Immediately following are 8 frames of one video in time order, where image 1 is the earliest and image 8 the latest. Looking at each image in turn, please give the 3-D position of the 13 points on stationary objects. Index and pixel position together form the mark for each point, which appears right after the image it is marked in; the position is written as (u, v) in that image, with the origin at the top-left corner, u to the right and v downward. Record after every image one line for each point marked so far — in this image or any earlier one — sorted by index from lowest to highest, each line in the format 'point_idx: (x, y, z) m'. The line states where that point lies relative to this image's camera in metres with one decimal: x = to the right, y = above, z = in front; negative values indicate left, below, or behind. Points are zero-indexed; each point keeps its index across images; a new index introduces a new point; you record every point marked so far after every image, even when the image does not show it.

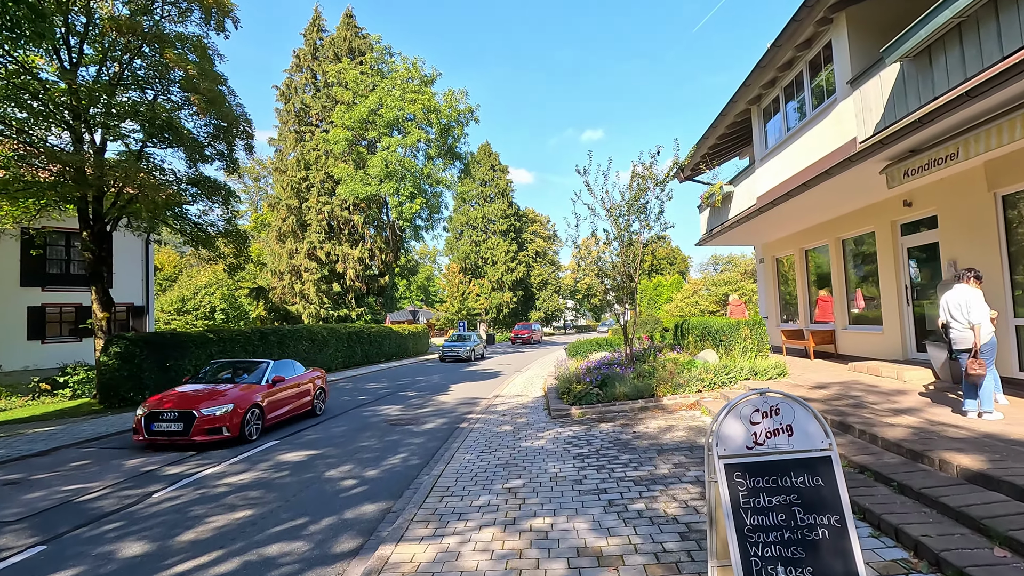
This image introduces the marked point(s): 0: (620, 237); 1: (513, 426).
0: (+2.3, +1.1, +11.4) m
1: (0.0, -2.2, +8.8) m
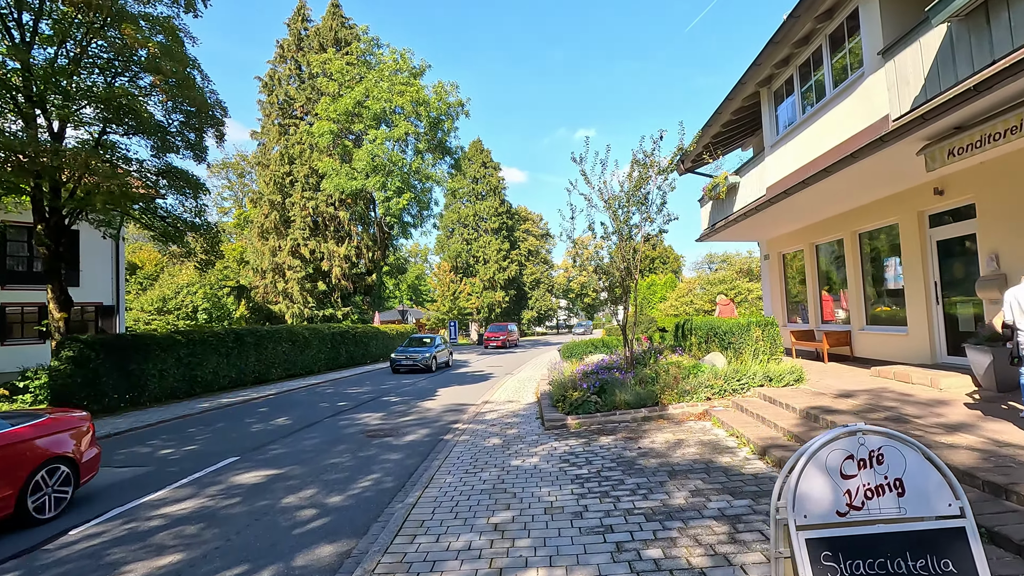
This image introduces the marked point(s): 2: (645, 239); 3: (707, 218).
0: (+2.1, +1.1, +10.6) m
1: (-0.1, -2.2, +7.9) m
2: (+2.6, +0.9, +10.5) m
3: (+5.1, +1.8, +14.2) m
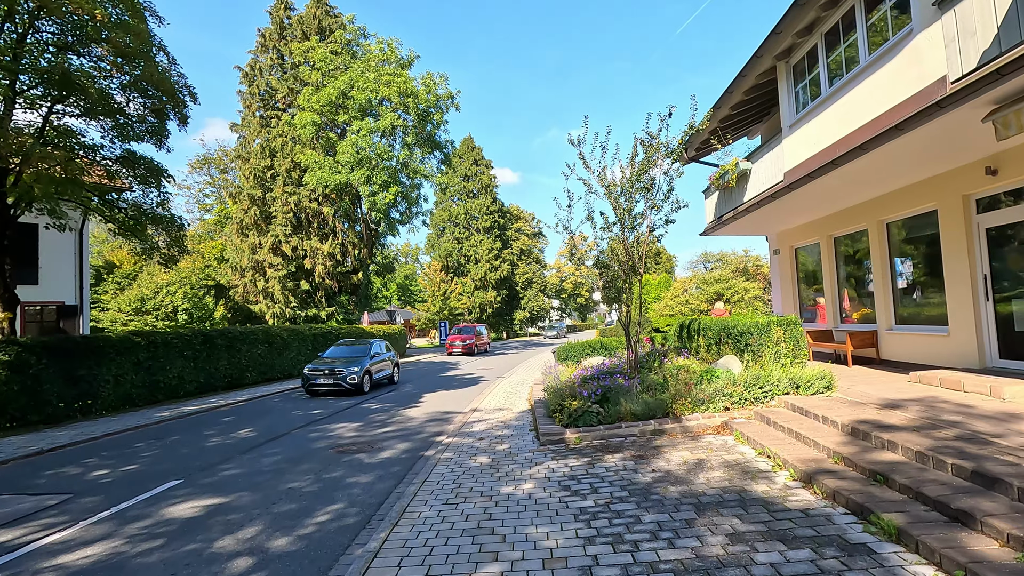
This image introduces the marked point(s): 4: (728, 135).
0: (+1.9, +1.2, +9.5) m
1: (-0.2, -2.1, +6.8) m
2: (+2.4, +1.0, +9.4) m
3: (+4.9, +1.9, +13.2) m
4: (+4.8, +3.4, +12.0) m
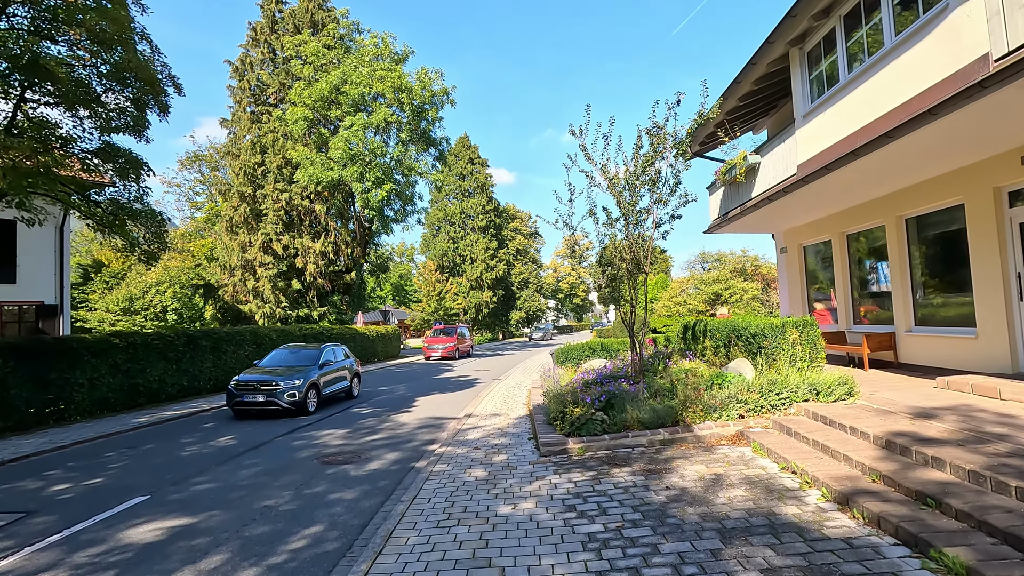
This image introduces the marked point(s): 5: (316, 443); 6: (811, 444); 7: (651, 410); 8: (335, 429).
0: (+1.9, +1.2, +9.0) m
1: (-0.3, -2.1, +6.3) m
2: (+2.4, +1.0, +8.9) m
3: (+4.8, +1.9, +12.7) m
4: (+4.7, +3.4, +11.5) m
5: (-3.1, -2.4, +8.5) m
6: (+2.9, -1.5, +5.3) m
7: (+1.8, -1.5, +6.9) m
8: (-3.1, -2.5, +9.5) m
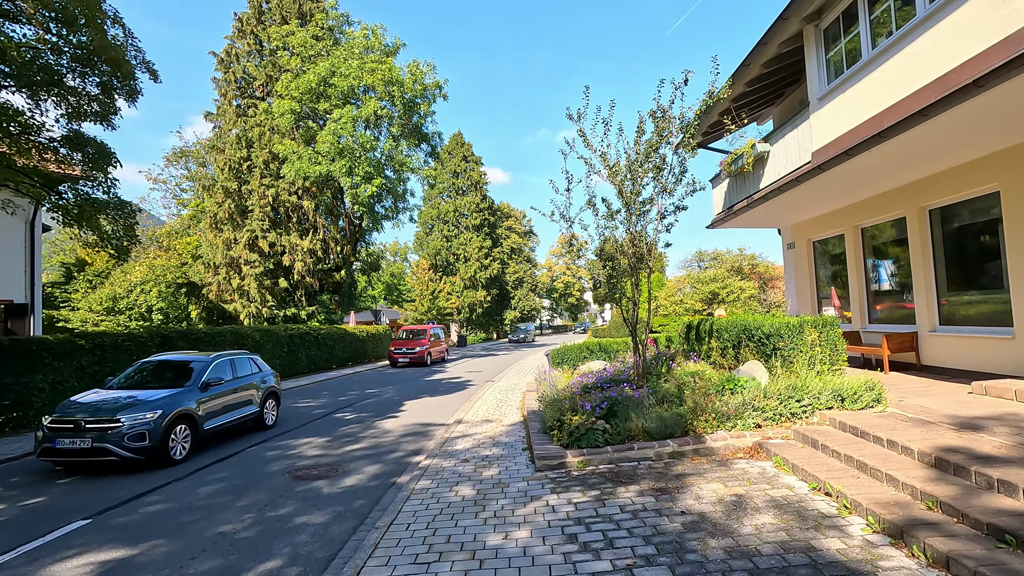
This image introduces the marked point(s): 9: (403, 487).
0: (+1.8, +1.2, +8.4) m
1: (-0.3, -2.0, +5.6) m
2: (+2.3, +1.1, +8.3) m
3: (+4.6, +2.0, +12.1) m
4: (+4.6, +3.5, +10.9) m
5: (-3.2, -2.4, +7.8) m
6: (+2.9, -1.5, +4.7) m
7: (+1.7, -1.5, +6.2) m
8: (-3.2, -2.4, +8.8) m
9: (-1.2, -2.2, +5.9) m
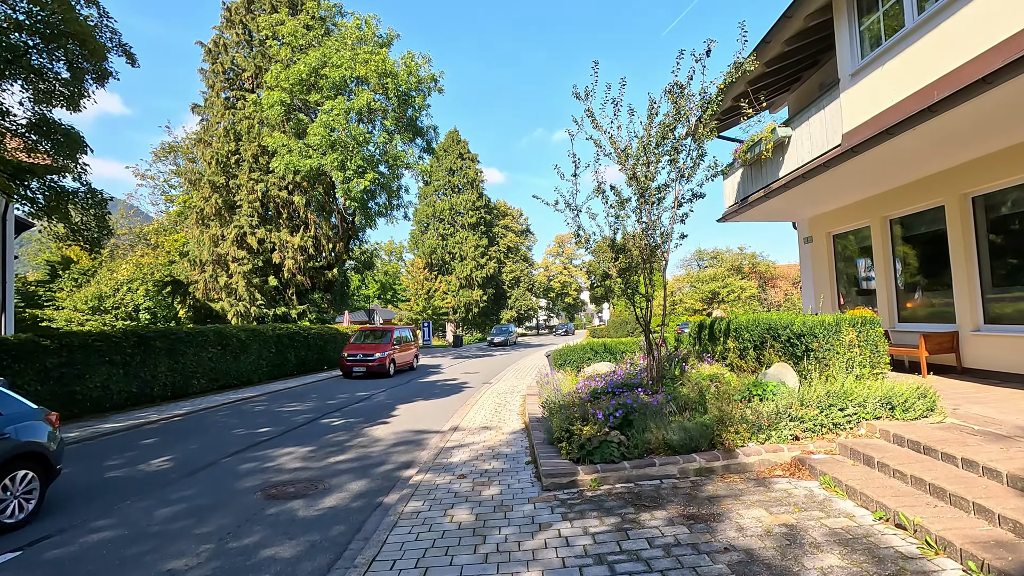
0: (+1.8, +1.3, +7.6) m
1: (-0.3, -2.0, +4.9) m
2: (+2.3, +1.1, +7.6) m
3: (+4.6, +2.0, +11.3) m
4: (+4.6, +3.5, +10.2) m
5: (-3.2, -2.3, +7.0) m
6: (+2.9, -1.4, +4.0) m
7: (+1.7, -1.4, +5.5) m
8: (-3.2, -2.4, +8.1) m
9: (-1.1, -2.1, +5.1) m
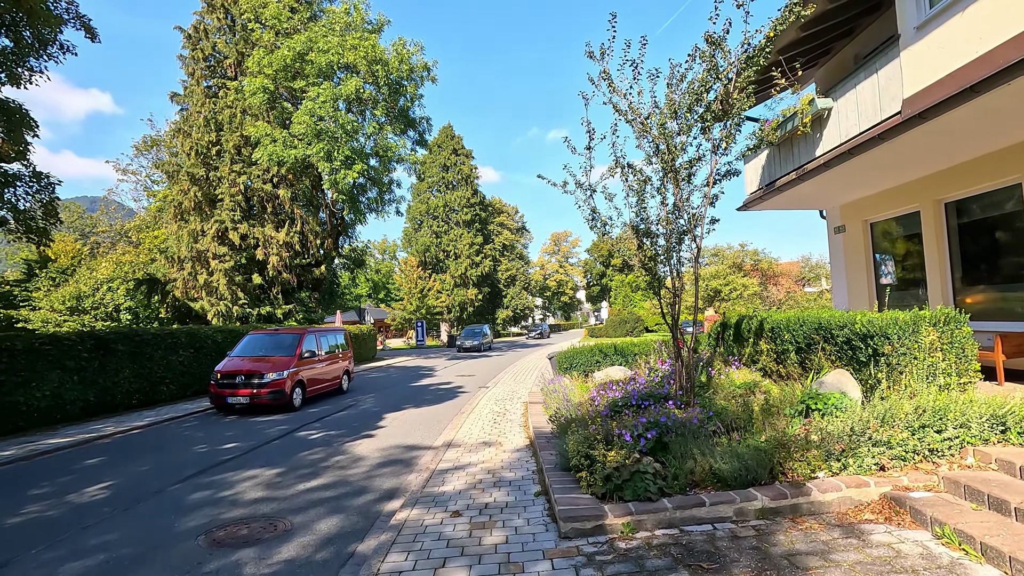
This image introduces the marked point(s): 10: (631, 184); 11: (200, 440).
0: (+1.8, +1.4, +6.5) m
1: (-0.2, -1.9, +3.7) m
2: (+2.3, +1.2, +6.4) m
3: (+4.6, +2.1, +10.2) m
4: (+4.6, +3.6, +9.1) m
5: (-3.1, -2.2, +5.9) m
6: (+3.0, -1.3, +2.9) m
7: (+1.8, -1.3, +4.3) m
8: (-3.2, -2.3, +6.9) m
9: (-1.1, -2.0, +4.0) m
10: (+1.4, +1.3, +6.6) m
11: (-5.1, -2.5, +8.9) m
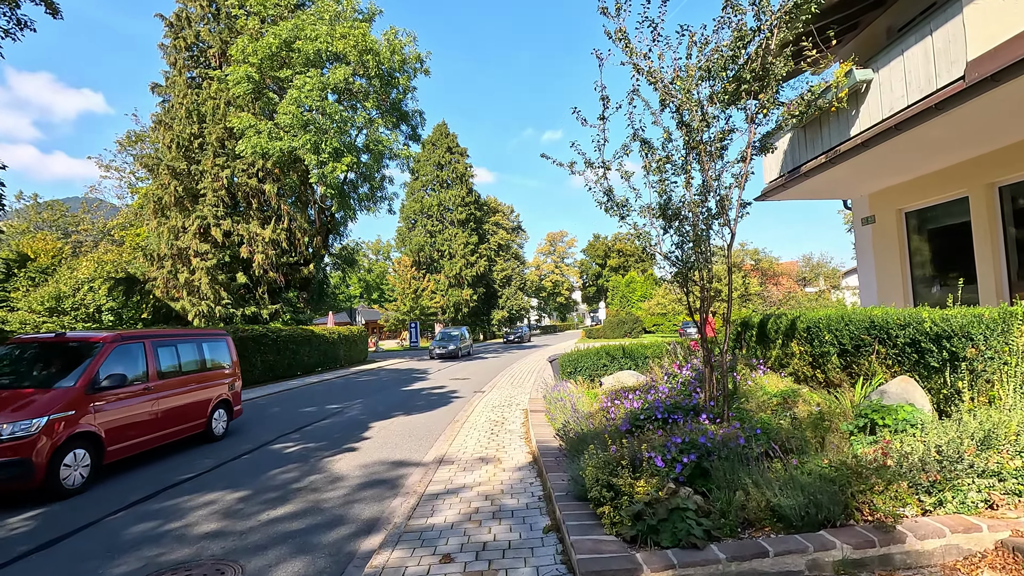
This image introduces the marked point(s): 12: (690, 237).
0: (+1.8, +1.5, +5.6) m
1: (-0.2, -1.8, +2.8) m
2: (+2.3, +1.3, +5.5) m
3: (+4.6, +2.2, +9.4) m
4: (+4.6, +3.7, +8.2) m
5: (-3.1, -2.2, +4.9) m
6: (+3.0, -1.2, +2.0) m
7: (+1.8, -1.3, +3.4) m
8: (-3.2, -2.2, +5.9) m
9: (-1.0, -1.9, +3.1) m
10: (+1.5, +1.4, +5.7) m
11: (-5.1, -2.4, +7.9) m
12: (+1.8, +0.5, +5.7) m
